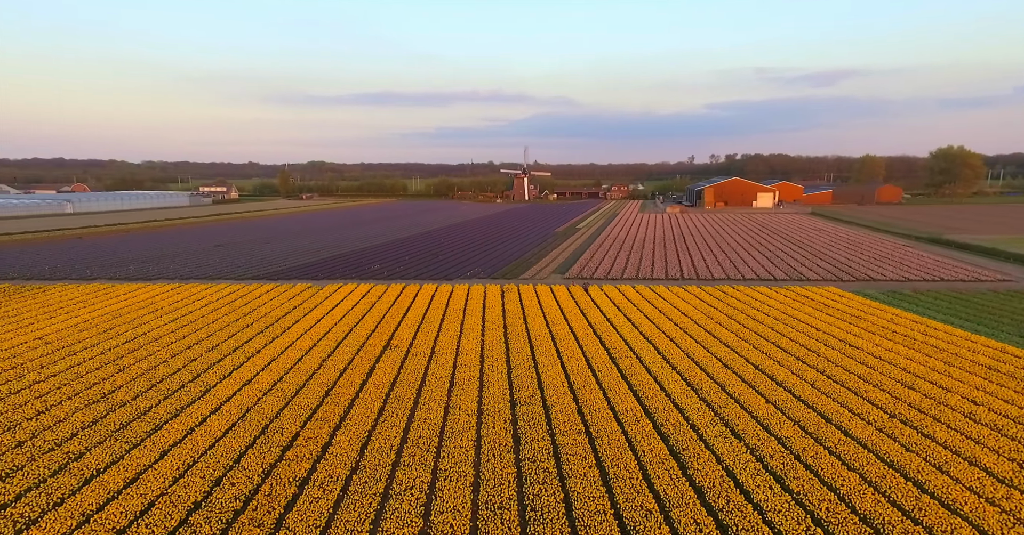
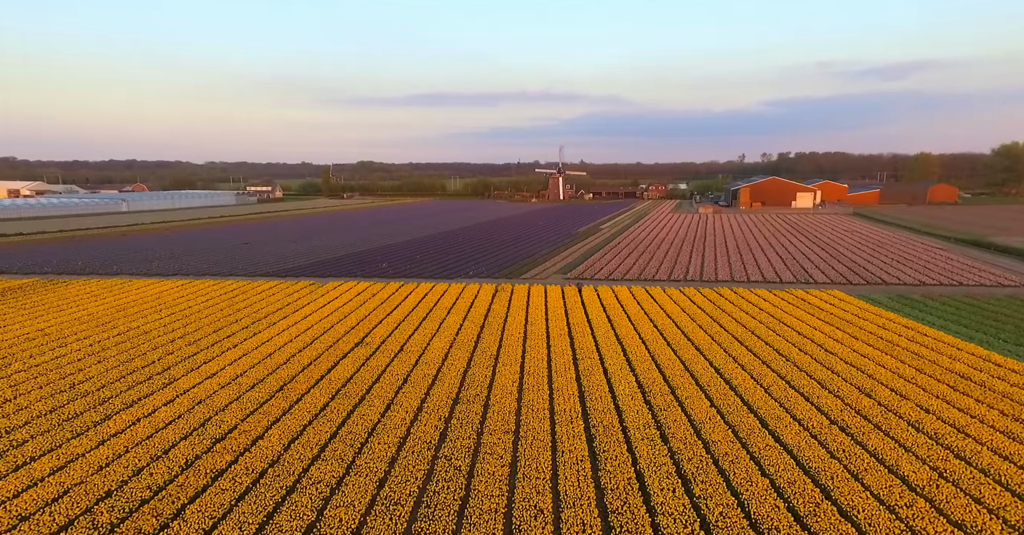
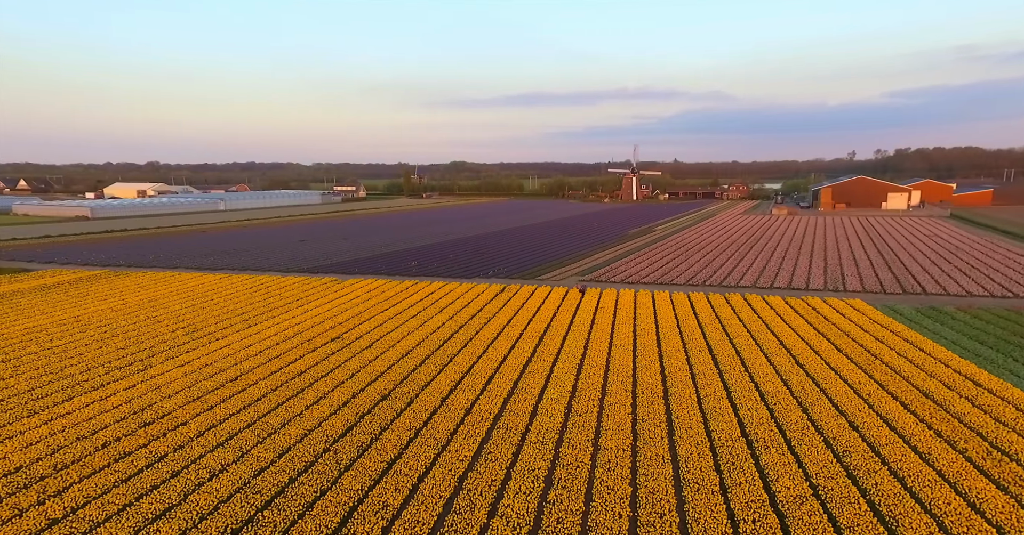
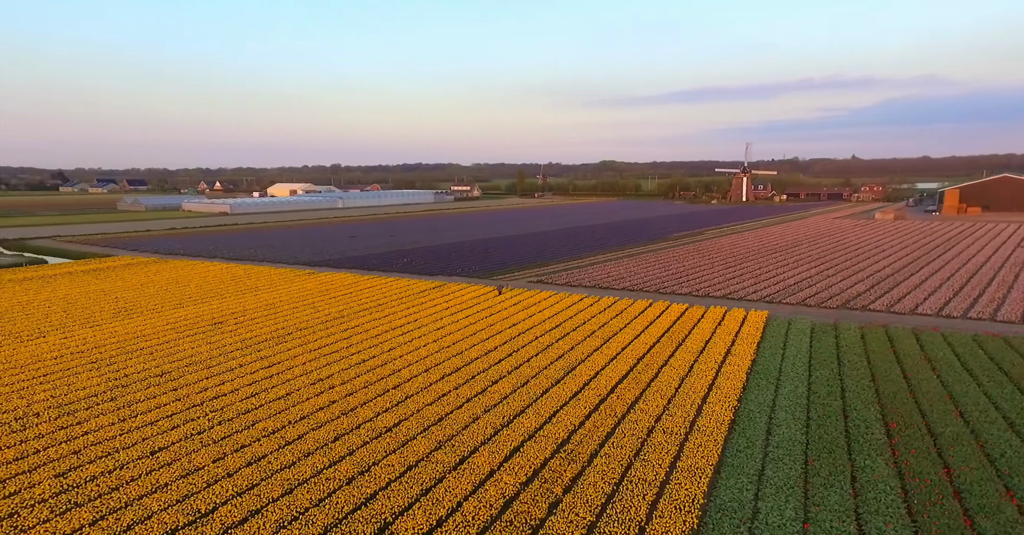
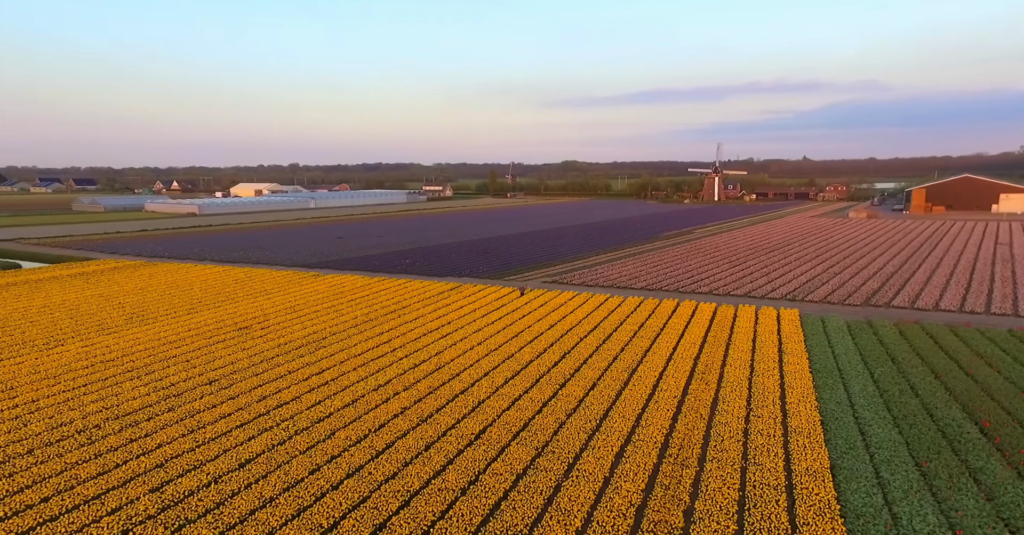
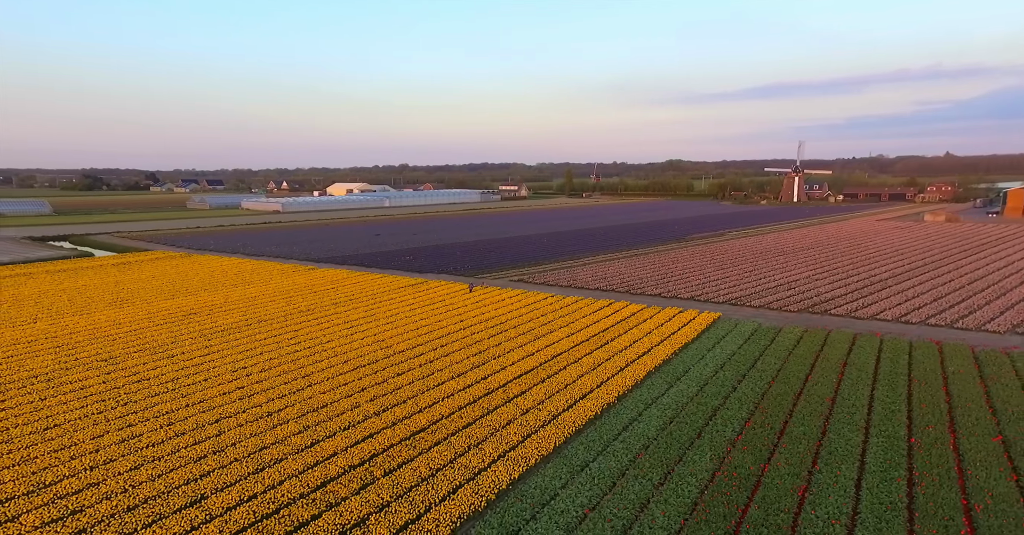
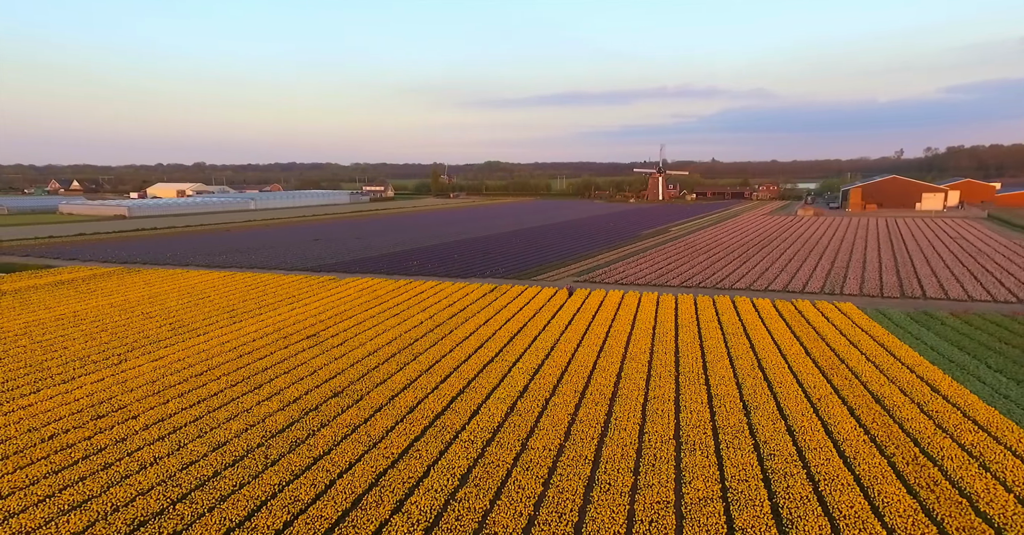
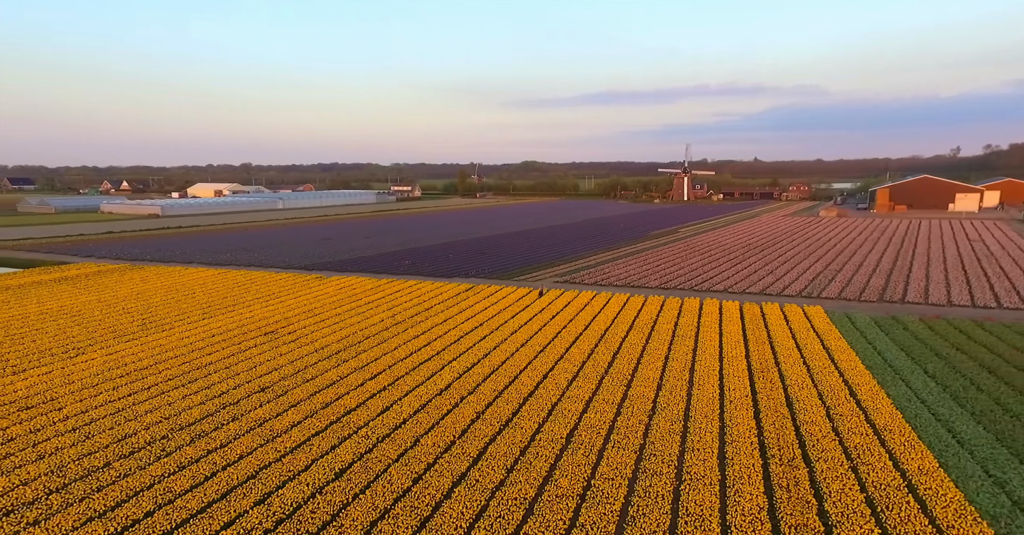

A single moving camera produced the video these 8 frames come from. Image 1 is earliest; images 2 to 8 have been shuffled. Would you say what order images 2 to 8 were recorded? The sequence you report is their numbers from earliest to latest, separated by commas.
2, 3, 7, 8, 5, 4, 6
